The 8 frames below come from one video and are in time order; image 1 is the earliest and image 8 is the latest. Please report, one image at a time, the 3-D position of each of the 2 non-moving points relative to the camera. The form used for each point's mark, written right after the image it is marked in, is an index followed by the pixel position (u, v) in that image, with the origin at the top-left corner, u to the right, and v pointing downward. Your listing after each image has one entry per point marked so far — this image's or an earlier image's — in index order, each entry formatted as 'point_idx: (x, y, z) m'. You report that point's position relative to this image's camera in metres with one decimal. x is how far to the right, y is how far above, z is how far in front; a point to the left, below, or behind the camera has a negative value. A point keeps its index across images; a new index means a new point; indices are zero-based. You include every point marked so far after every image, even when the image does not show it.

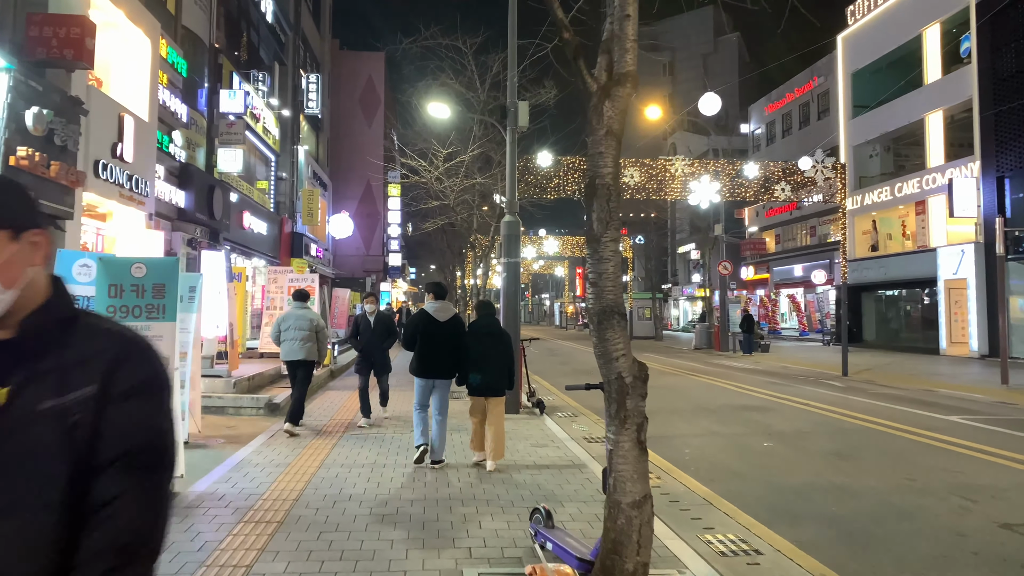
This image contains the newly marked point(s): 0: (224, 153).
0: (-6.6, +3.1, +16.6) m
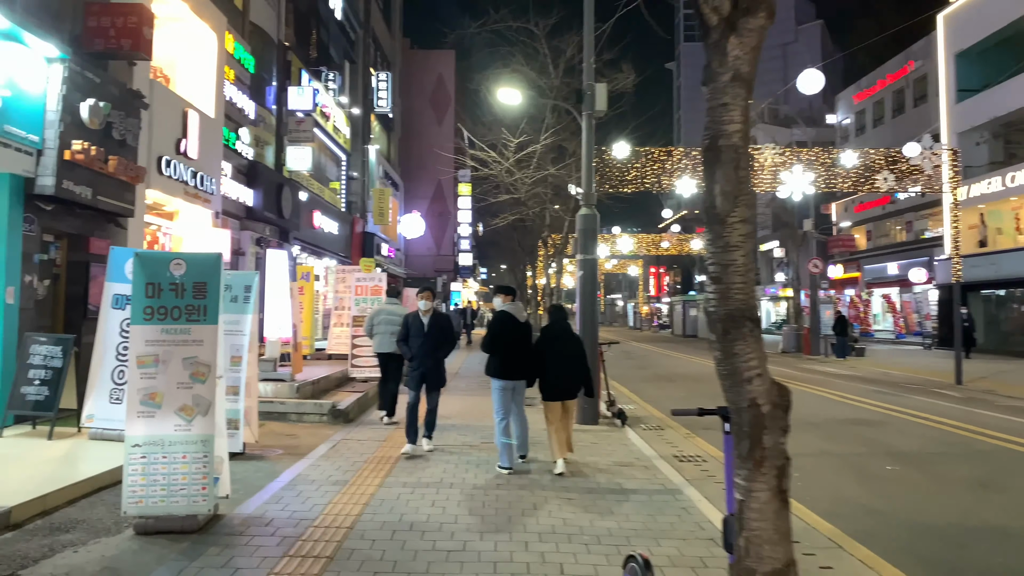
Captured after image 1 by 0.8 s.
0: (-4.9, +3.1, +16.4) m
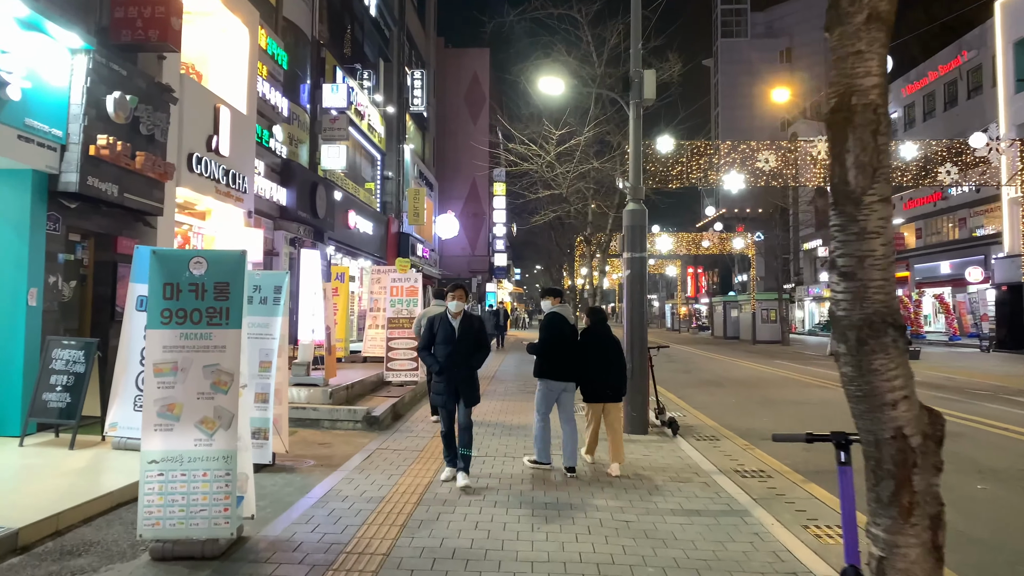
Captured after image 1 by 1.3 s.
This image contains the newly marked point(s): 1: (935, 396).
0: (-4.1, +3.1, +16.0) m
1: (+7.5, -1.9, +12.9) m
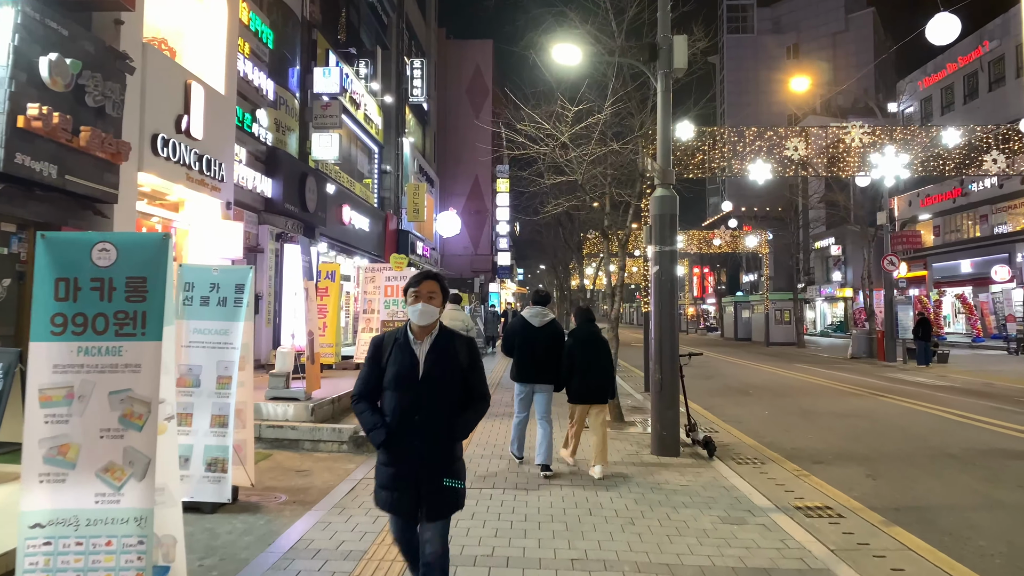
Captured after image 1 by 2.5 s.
0: (-4.0, +3.1, +14.9) m
1: (+7.6, -1.9, +11.7) m
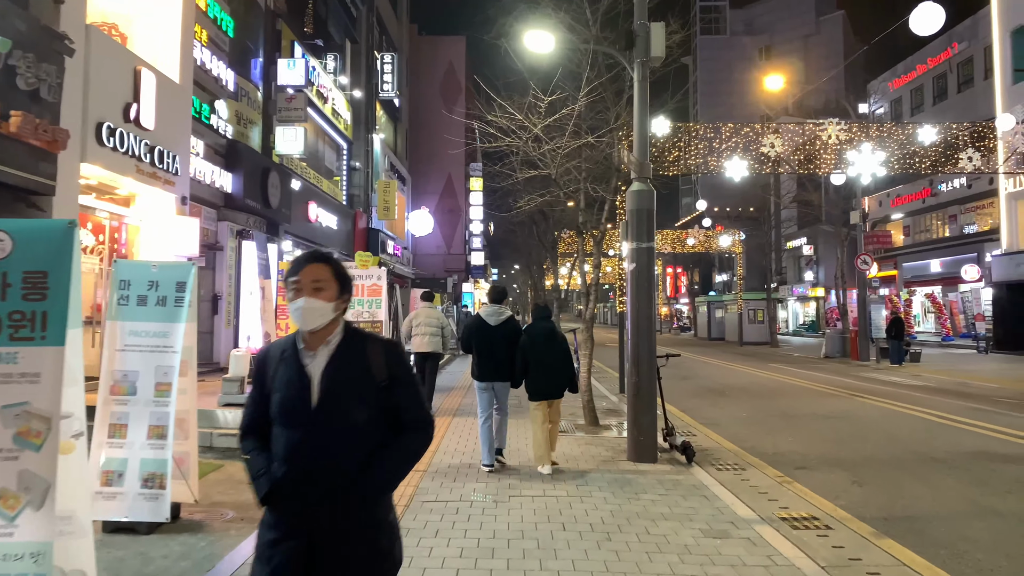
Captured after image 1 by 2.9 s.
0: (-4.5, +3.1, +14.3) m
1: (+7.2, -1.9, +11.6) m
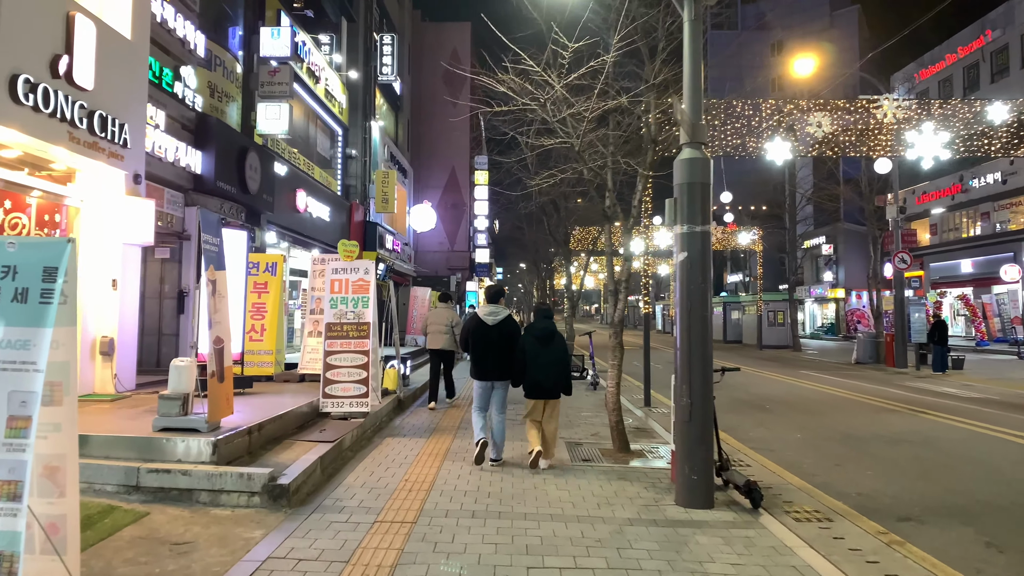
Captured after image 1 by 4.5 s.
0: (-4.3, +3.2, +12.7) m
1: (+7.3, -1.9, +9.9) m
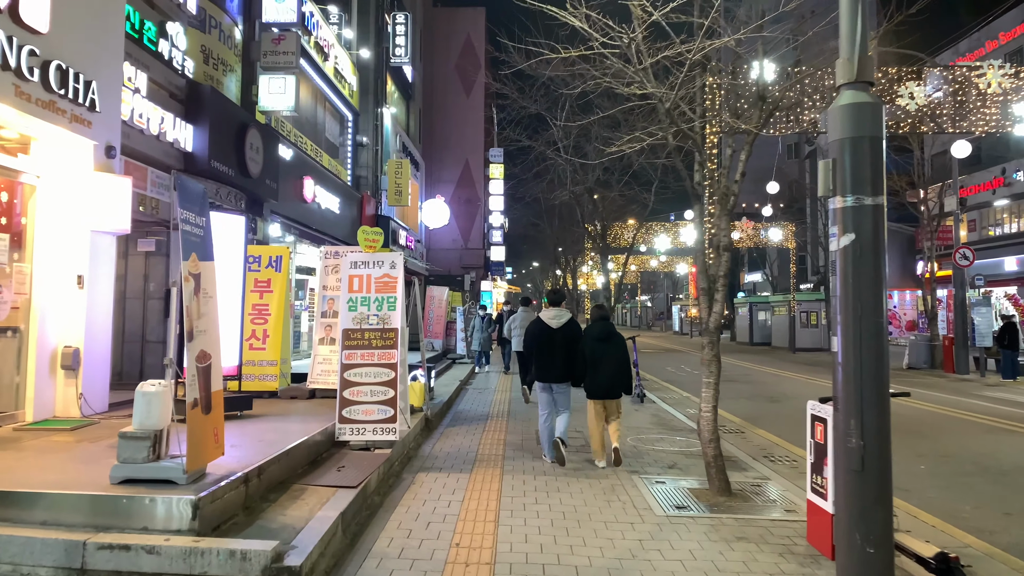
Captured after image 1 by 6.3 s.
0: (-3.7, +3.2, +11.1) m
1: (+7.9, -1.8, +8.2) m
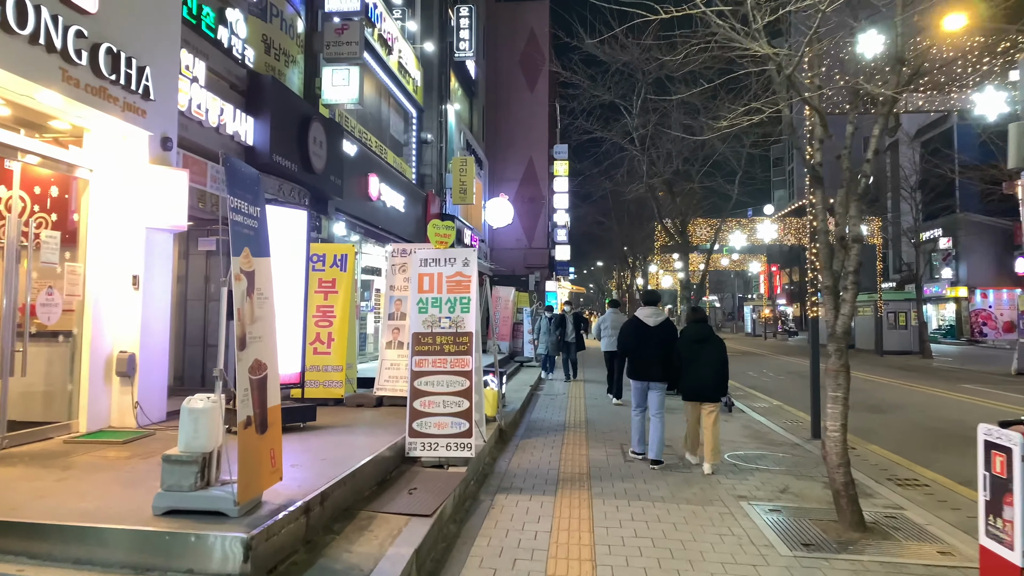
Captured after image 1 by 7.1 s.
0: (-2.7, +3.2, +10.7) m
1: (+8.7, -1.8, +6.8) m
